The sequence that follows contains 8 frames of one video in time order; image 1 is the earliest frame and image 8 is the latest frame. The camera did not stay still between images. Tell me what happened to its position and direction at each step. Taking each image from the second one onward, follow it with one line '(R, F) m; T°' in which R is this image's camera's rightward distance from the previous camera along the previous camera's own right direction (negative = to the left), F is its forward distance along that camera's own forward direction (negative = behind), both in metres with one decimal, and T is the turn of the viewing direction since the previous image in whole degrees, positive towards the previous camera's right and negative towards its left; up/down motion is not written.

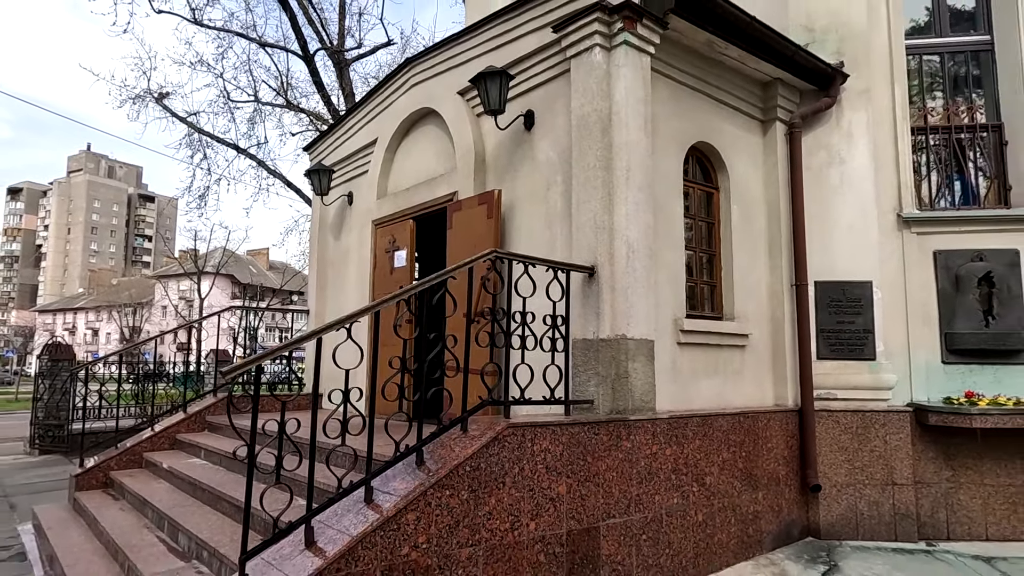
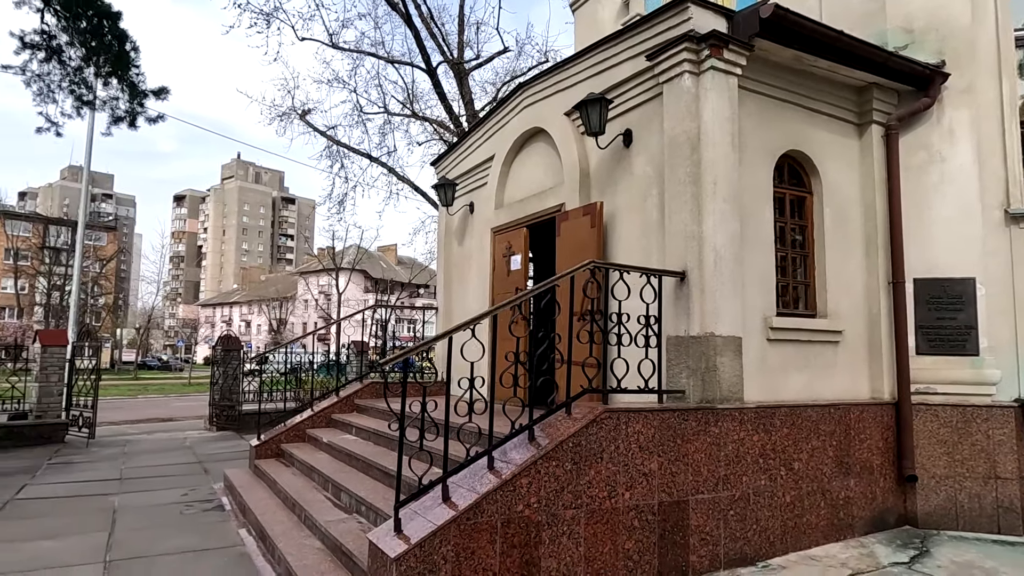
(+0.2, -0.7) m; -10°
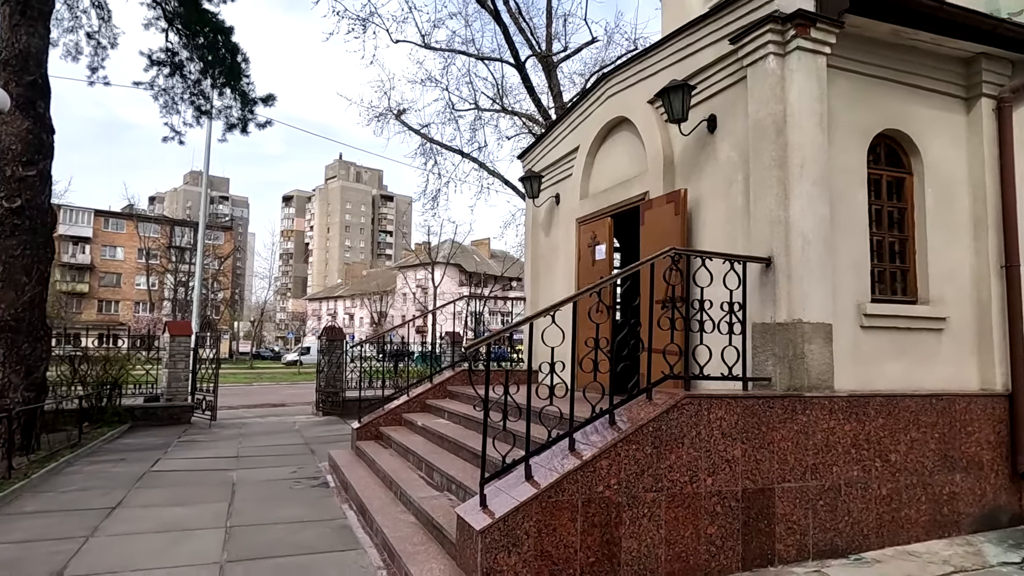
(+0.1, -0.1) m; -8°
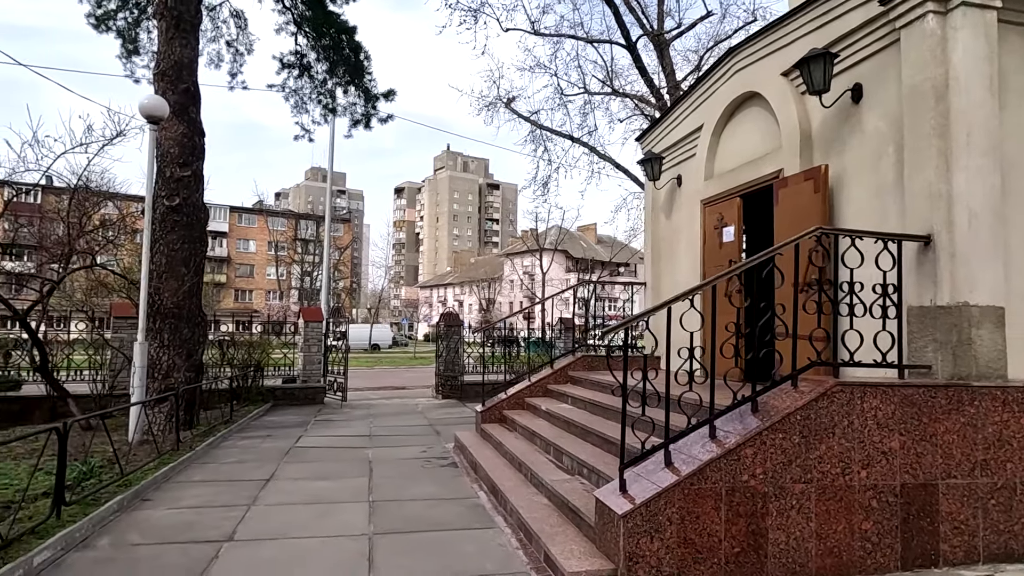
(-0.2, 0.0) m; -9°
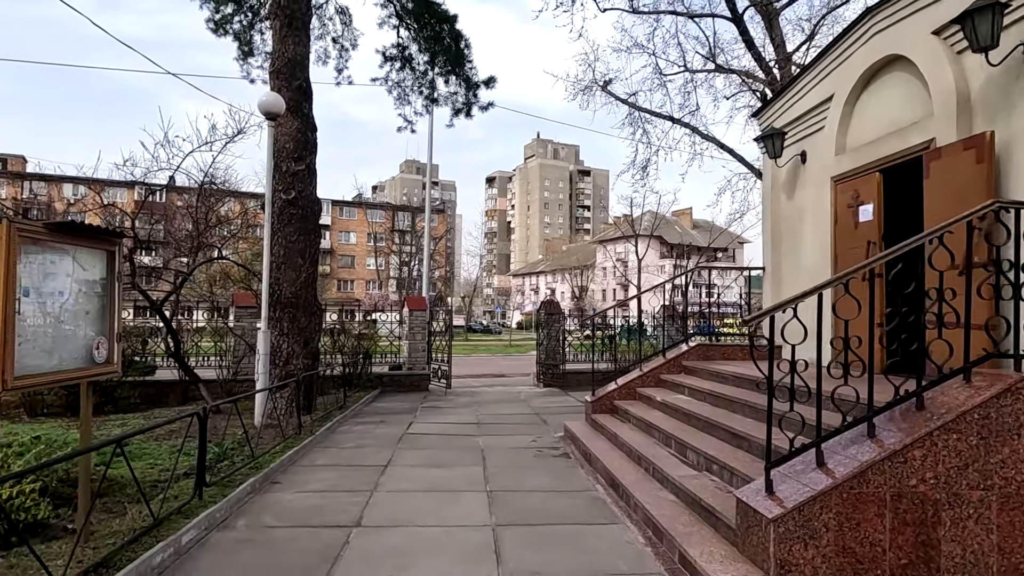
(-0.2, +0.2) m; -8°
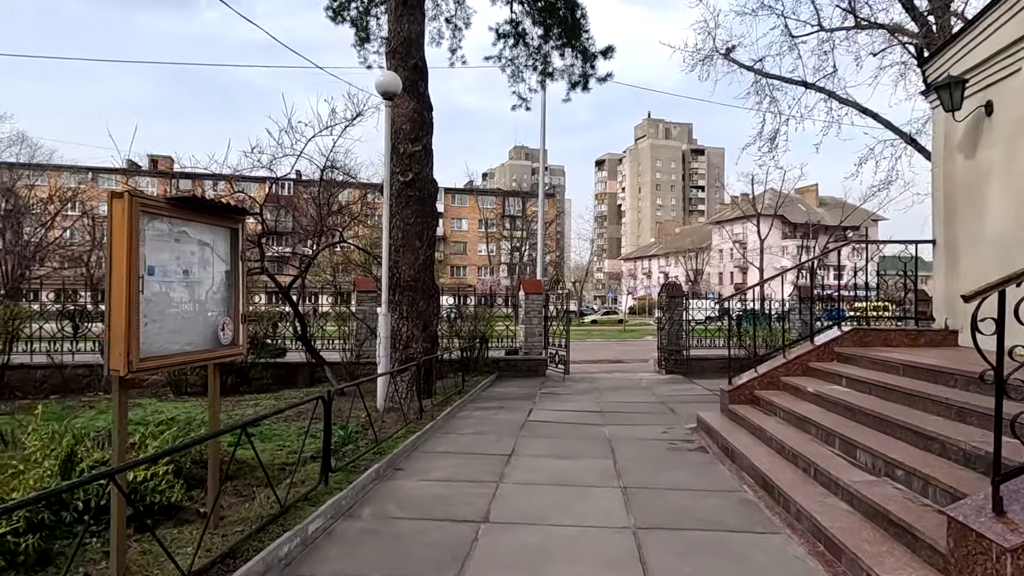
(-0.2, +0.4) m; -9°
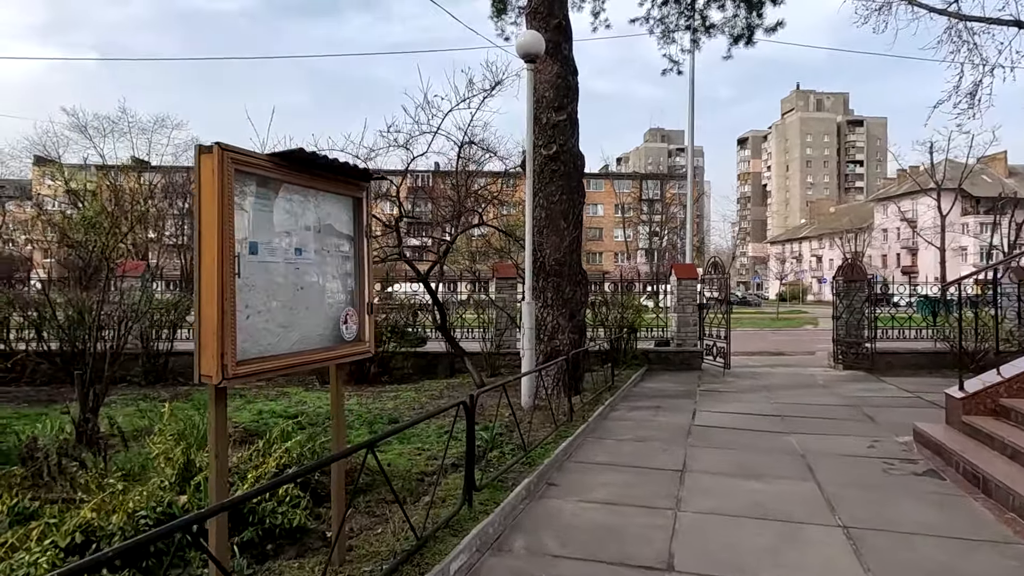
(-0.3, +0.9) m; -12°
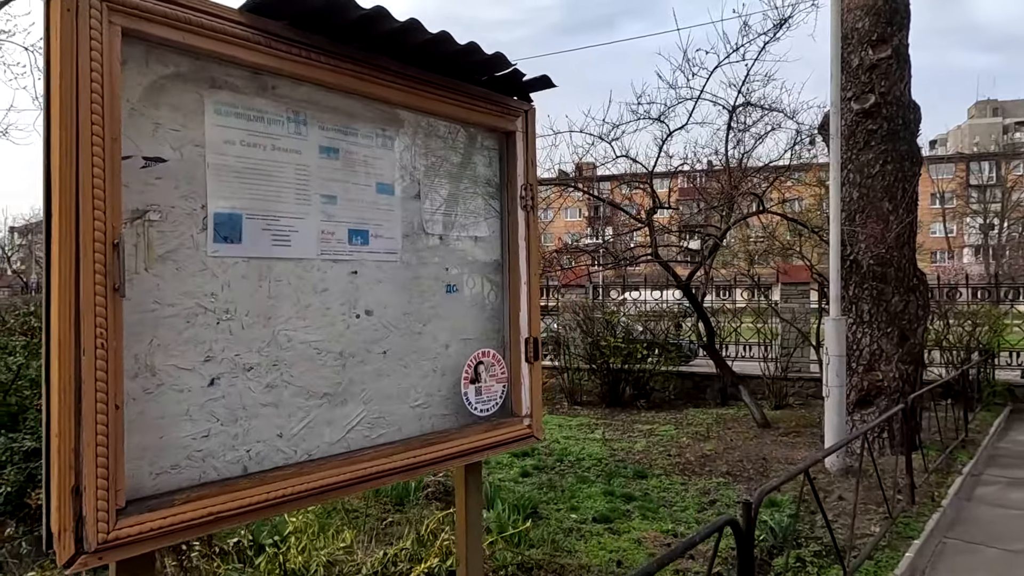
(-0.1, +1.6) m; -23°
